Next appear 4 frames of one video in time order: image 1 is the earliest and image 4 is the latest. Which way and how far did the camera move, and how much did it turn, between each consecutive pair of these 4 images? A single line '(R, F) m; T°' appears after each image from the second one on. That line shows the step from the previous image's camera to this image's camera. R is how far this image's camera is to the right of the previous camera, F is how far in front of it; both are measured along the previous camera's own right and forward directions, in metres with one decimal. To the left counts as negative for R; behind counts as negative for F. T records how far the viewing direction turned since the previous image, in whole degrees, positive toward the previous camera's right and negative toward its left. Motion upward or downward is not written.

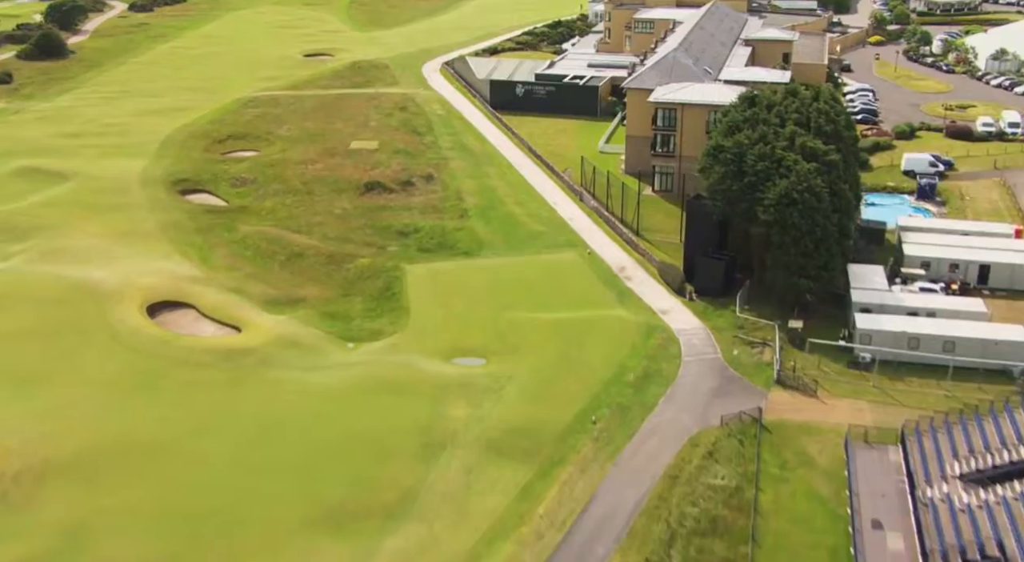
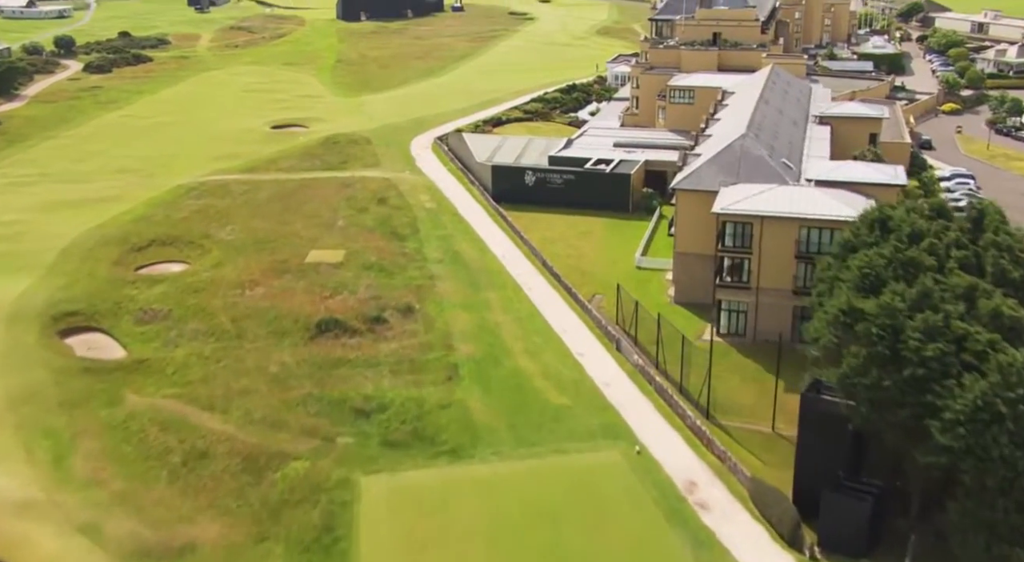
(-0.2, +20.0) m; 0°
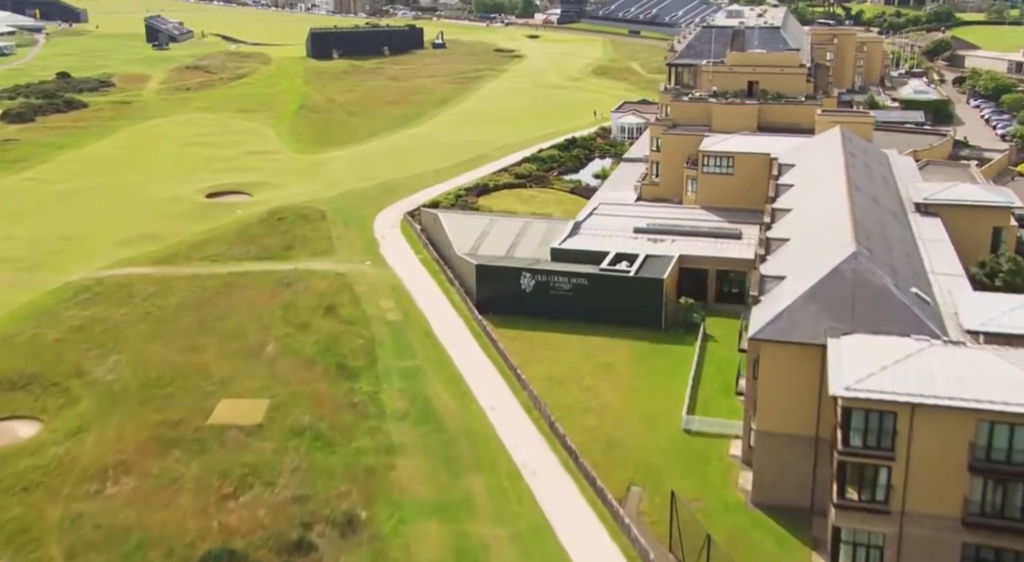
(-0.3, +18.6) m; +1°
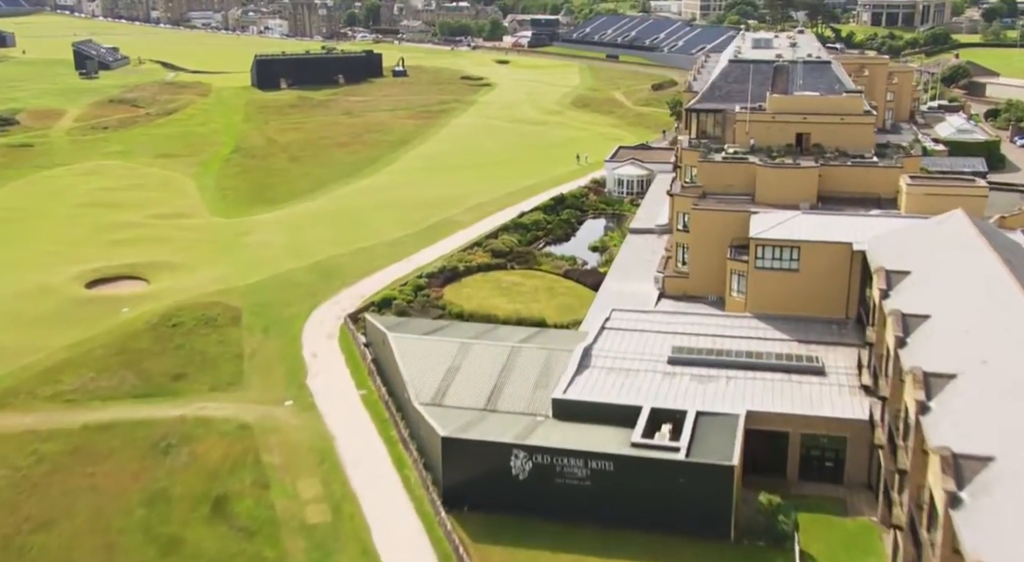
(-0.6, +19.0) m; +2°
